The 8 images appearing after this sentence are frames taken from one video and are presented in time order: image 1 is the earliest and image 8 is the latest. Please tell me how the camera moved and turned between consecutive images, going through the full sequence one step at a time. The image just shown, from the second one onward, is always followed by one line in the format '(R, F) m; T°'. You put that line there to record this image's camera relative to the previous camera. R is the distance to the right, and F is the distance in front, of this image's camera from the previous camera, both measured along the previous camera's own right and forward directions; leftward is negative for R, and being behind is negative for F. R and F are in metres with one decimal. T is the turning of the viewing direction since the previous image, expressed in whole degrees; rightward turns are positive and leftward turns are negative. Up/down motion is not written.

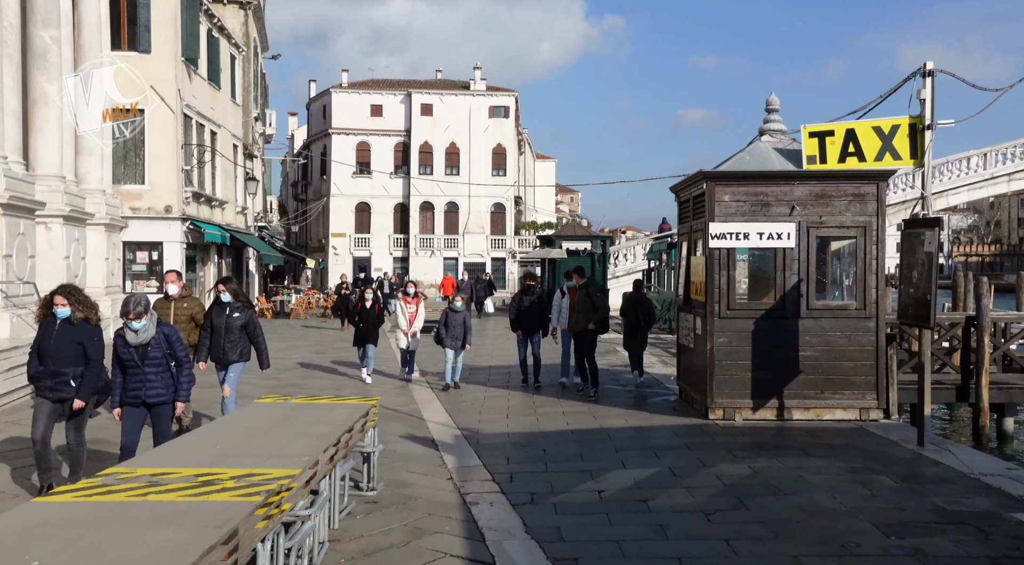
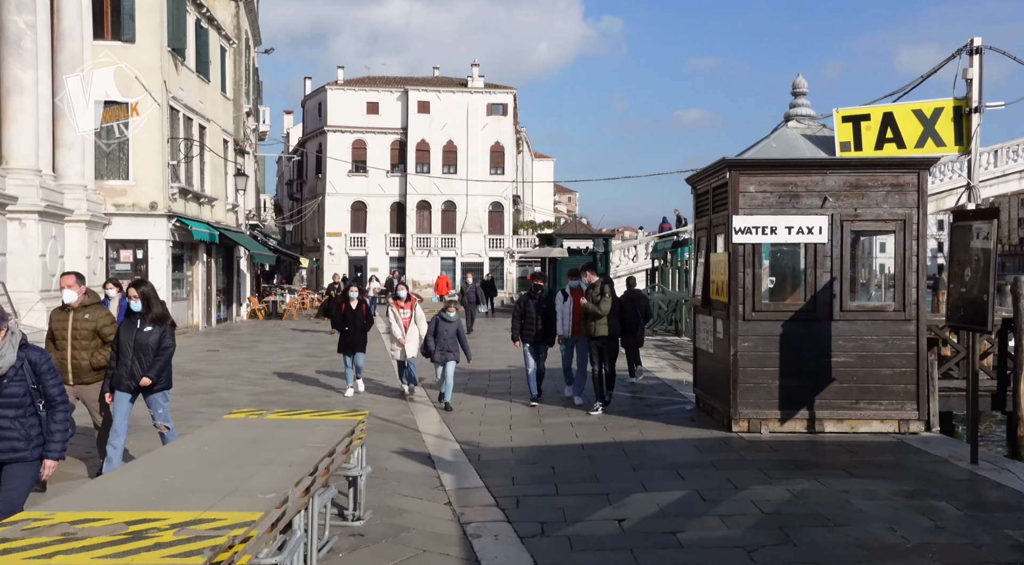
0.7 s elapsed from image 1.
(-0.1, +0.9) m; 0°
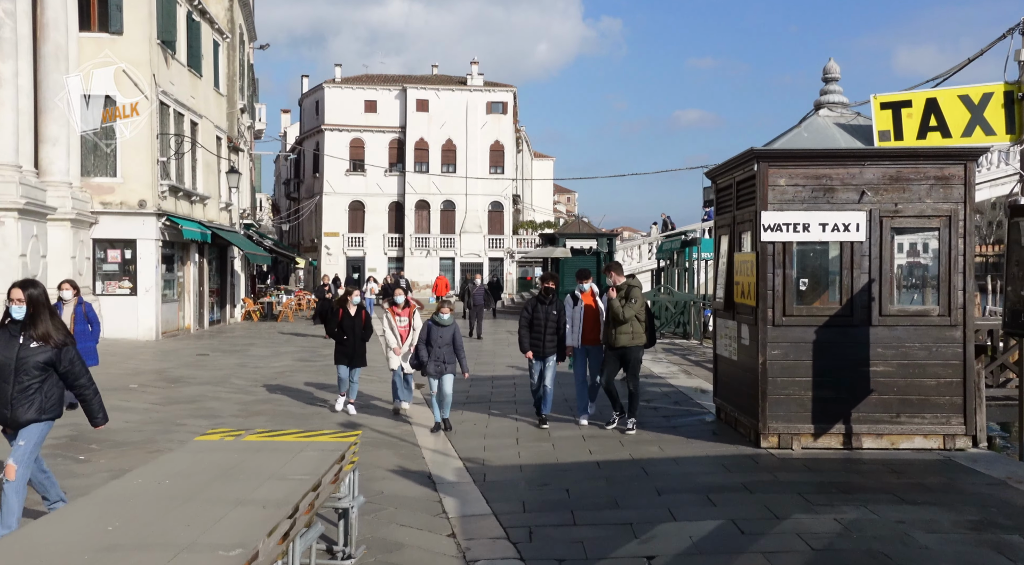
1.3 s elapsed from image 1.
(-0.1, +0.8) m; 0°
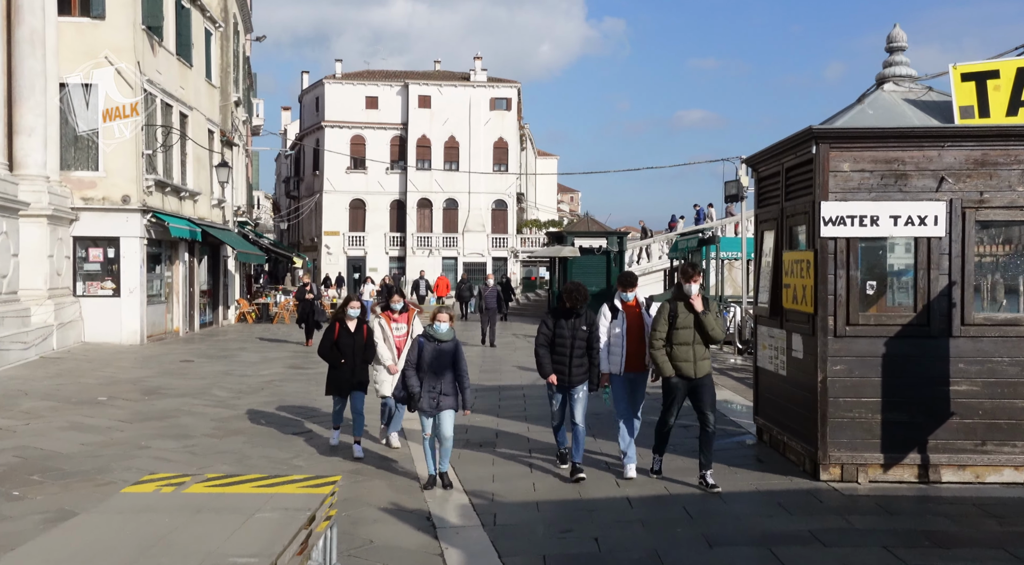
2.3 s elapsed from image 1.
(-0.1, +1.3) m; 0°
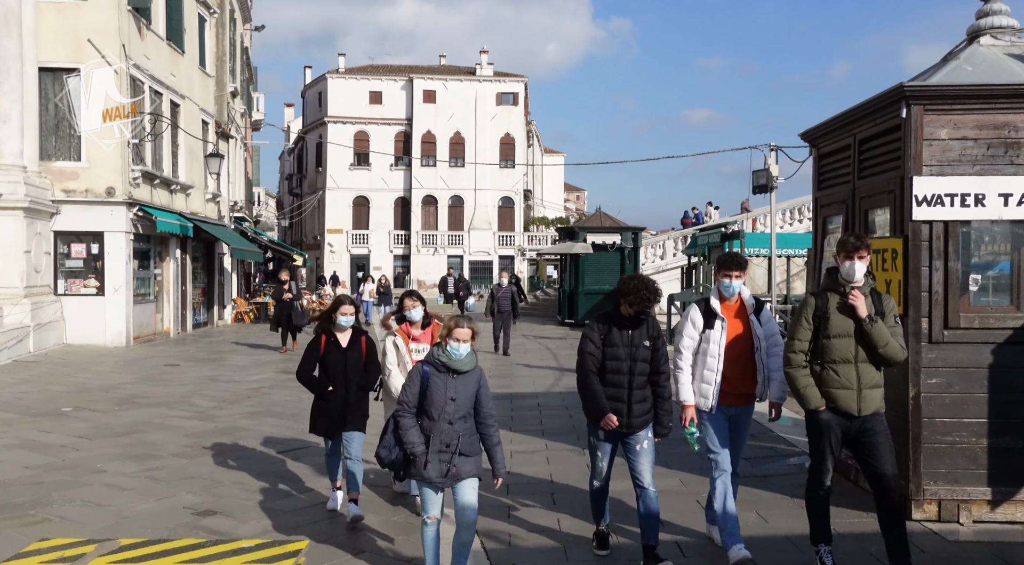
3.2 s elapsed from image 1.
(-0.1, +1.3) m; 0°
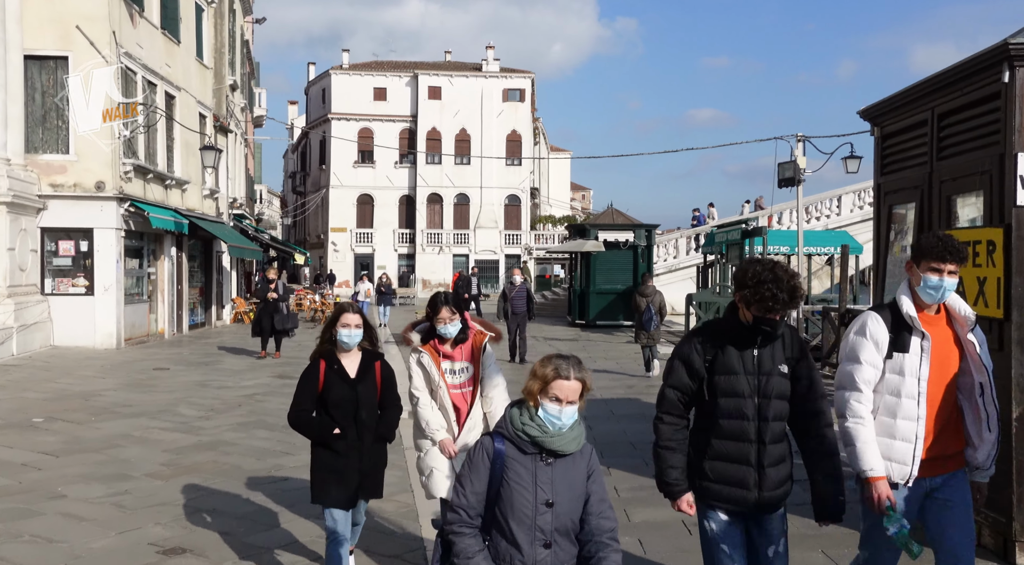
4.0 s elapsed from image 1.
(-0.1, +1.0) m; 0°
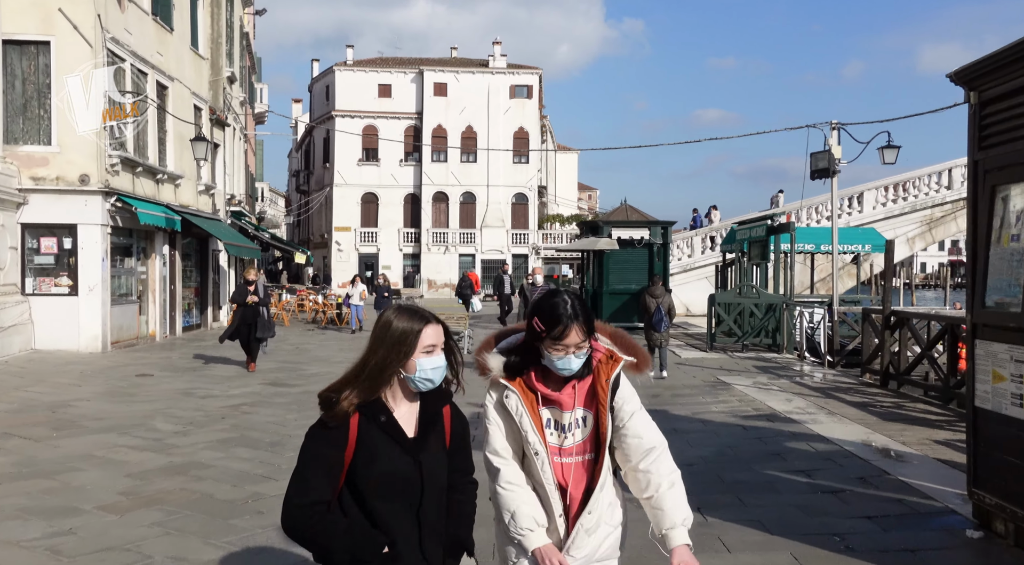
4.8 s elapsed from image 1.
(-0.1, +1.1) m; 0°
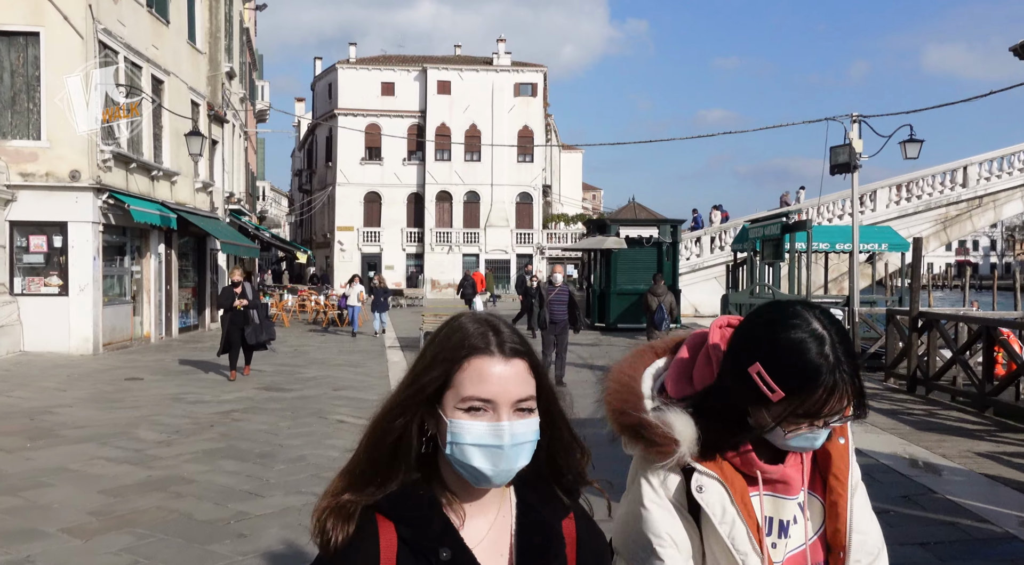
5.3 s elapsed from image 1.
(0.0, +0.6) m; 0°
